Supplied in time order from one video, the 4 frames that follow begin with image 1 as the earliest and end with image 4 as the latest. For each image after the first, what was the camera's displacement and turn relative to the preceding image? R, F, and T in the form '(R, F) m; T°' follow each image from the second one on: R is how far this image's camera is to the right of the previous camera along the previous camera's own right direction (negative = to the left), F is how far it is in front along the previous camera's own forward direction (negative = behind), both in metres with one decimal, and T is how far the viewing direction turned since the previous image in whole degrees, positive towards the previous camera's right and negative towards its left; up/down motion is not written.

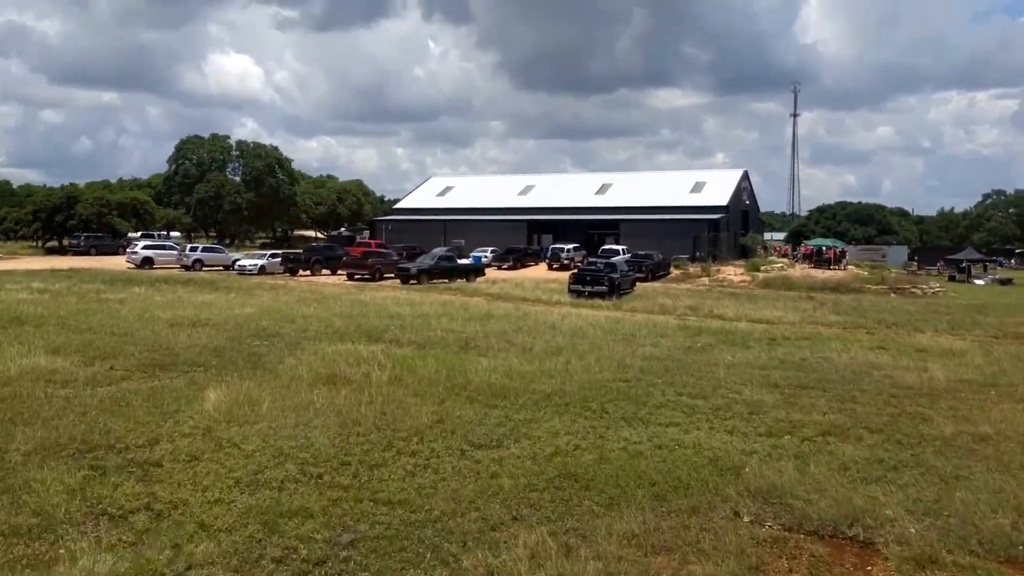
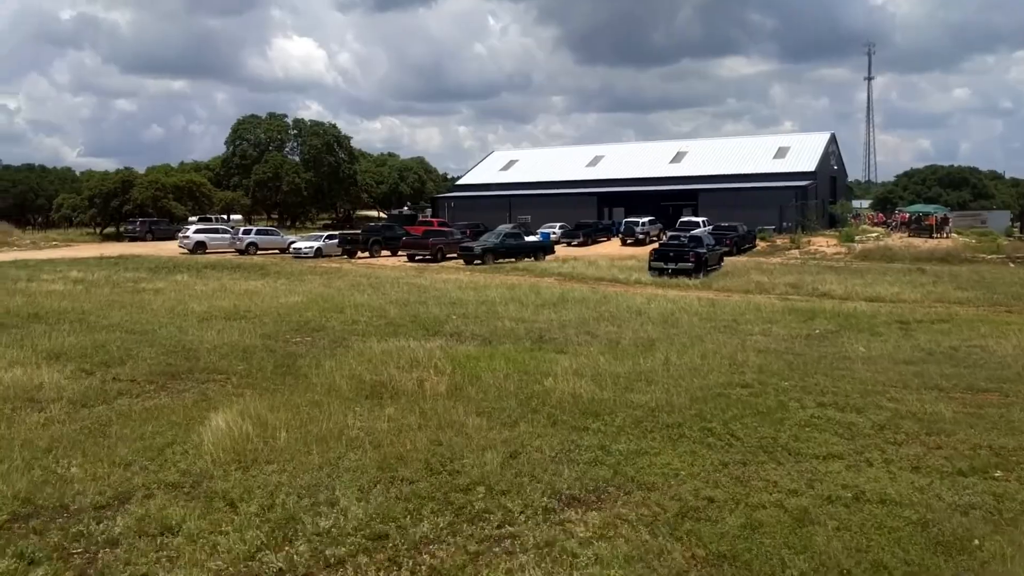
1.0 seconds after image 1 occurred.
(-0.3, +2.9) m; -4°
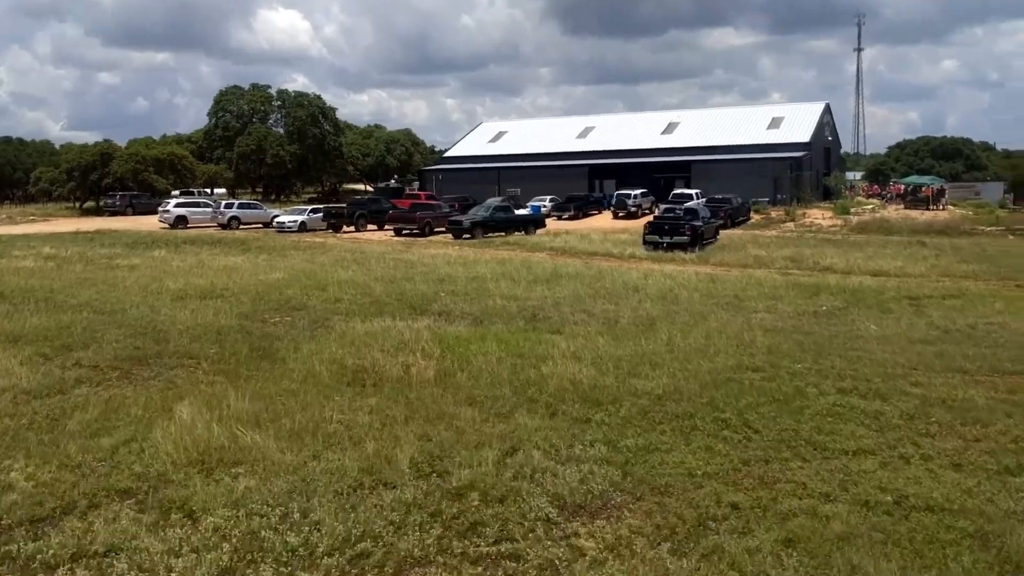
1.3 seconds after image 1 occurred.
(-0.1, +0.9) m; +1°
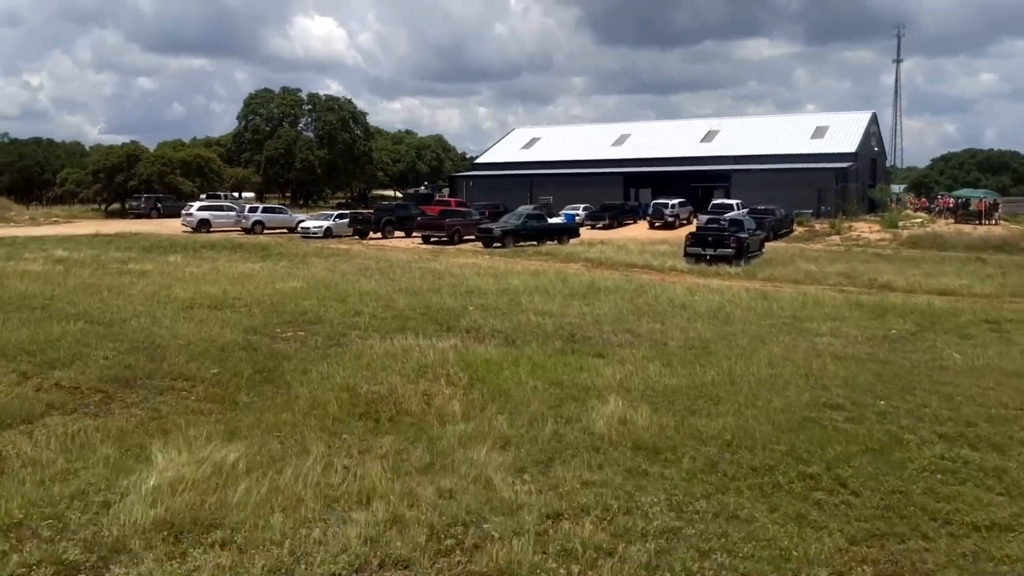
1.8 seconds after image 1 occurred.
(-0.1, +1.4) m; -2°
